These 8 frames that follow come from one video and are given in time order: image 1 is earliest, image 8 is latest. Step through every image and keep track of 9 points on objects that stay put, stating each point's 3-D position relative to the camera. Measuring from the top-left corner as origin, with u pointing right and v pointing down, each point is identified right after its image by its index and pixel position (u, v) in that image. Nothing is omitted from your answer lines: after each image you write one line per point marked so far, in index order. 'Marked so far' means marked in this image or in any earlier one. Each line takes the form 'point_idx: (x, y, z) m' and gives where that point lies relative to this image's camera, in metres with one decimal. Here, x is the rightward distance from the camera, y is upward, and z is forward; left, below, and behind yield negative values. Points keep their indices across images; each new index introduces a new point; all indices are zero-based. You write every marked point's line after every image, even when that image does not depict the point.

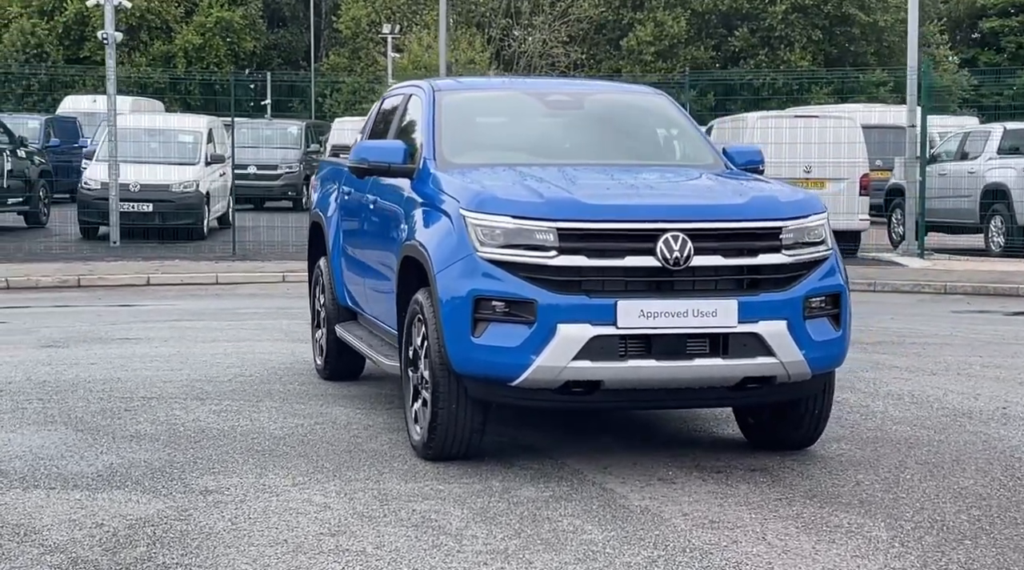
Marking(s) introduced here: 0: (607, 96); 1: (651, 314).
0: (+0.5, +1.1, +9.1) m
1: (+0.6, -0.1, +7.1) m
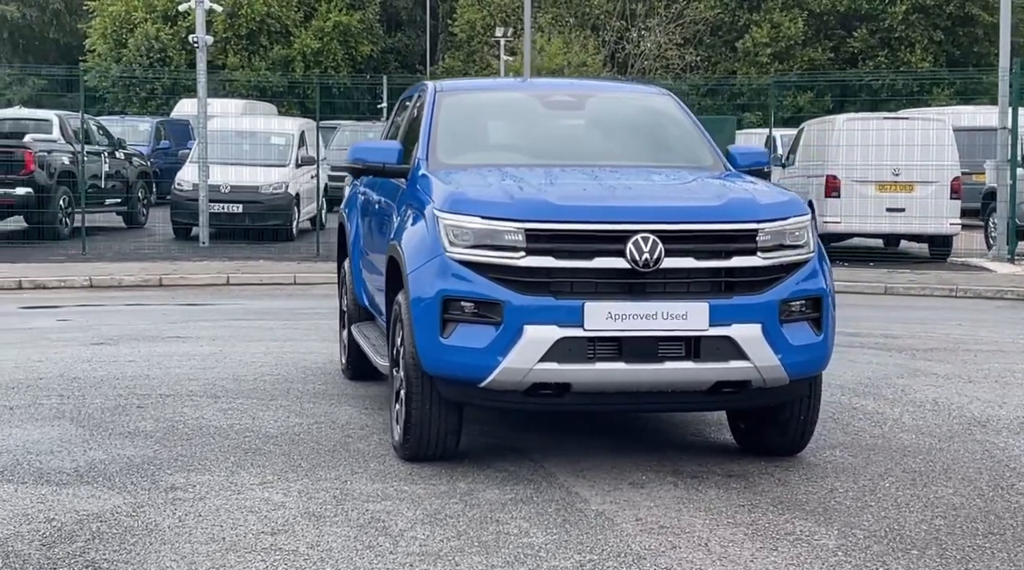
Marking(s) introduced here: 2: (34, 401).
0: (+0.6, +1.1, +9.1) m
1: (+0.5, -0.1, +7.0) m
2: (-2.9, -0.7, +9.7) m
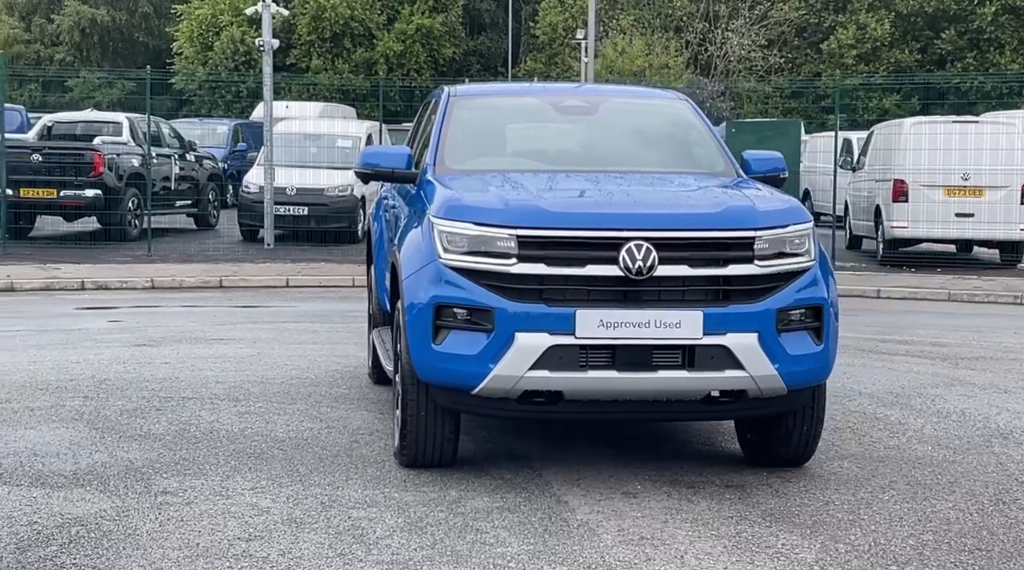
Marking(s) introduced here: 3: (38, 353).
0: (+0.6, +1.0, +9.0) m
1: (+0.4, -0.2, +7.0) m
2: (-2.8, -0.7, +9.8) m
3: (-3.8, -0.6, +12.8) m
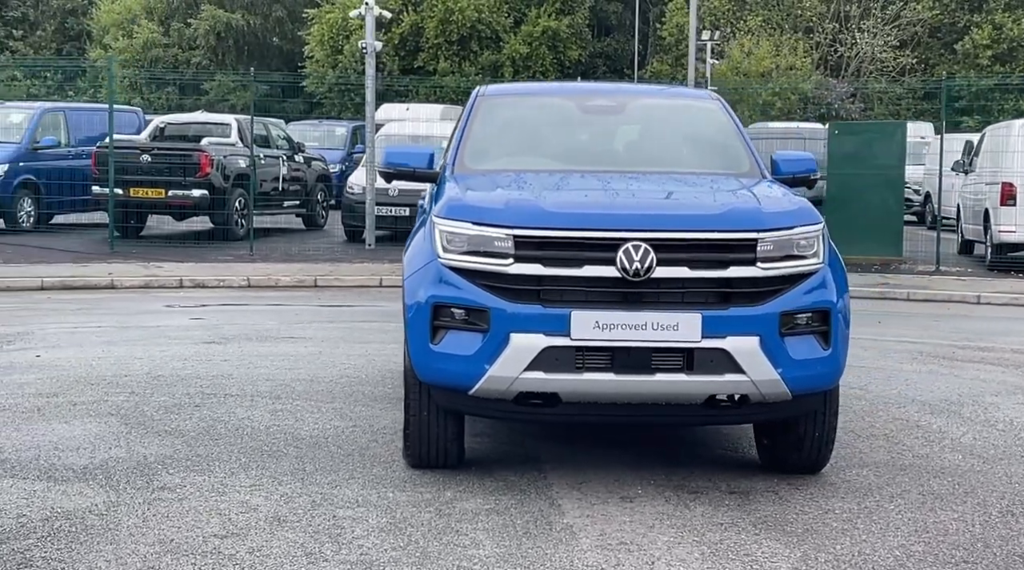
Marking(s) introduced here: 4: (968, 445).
0: (+0.8, +1.0, +8.9) m
1: (+0.4, -0.2, +6.9) m
2: (-2.6, -0.7, +10.0) m
3: (-3.3, -0.5, +13.1) m
4: (+2.5, -0.9, +8.6) m
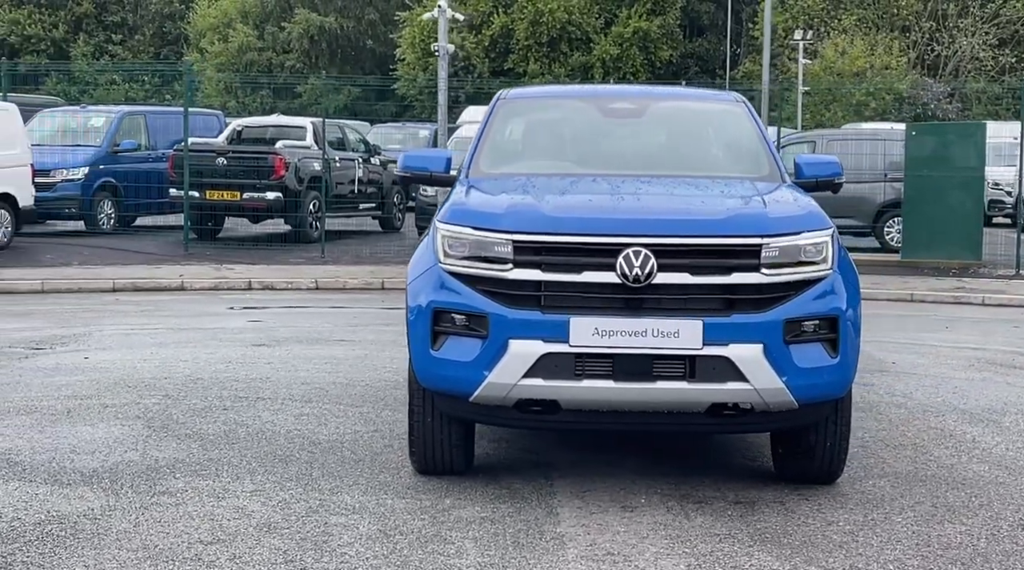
0: (+0.9, +1.0, +8.7) m
1: (+0.4, -0.2, +6.8) m
2: (-2.4, -0.7, +10.1) m
3: (-2.9, -0.6, +13.2) m
4: (+2.6, -0.9, +8.4) m
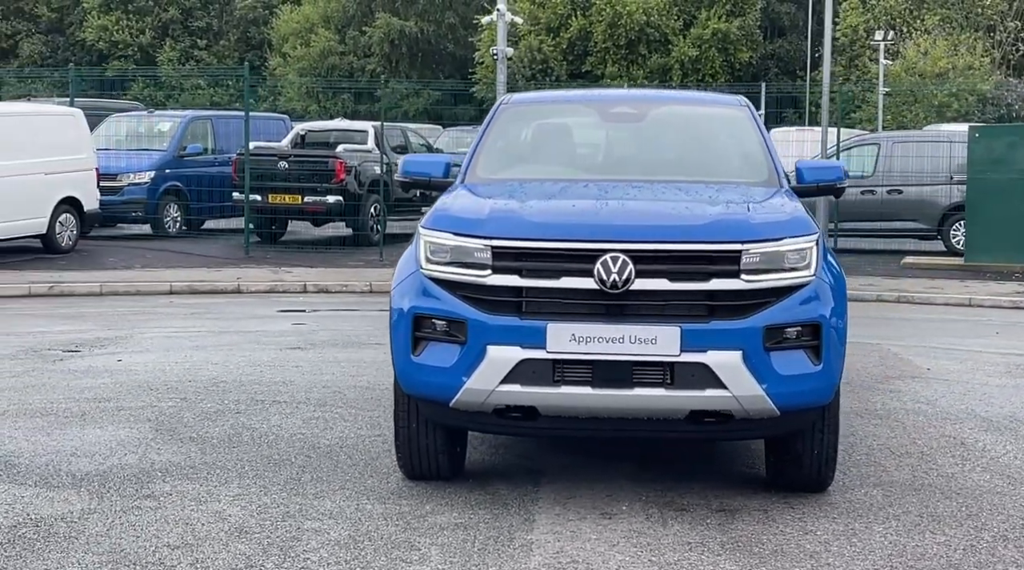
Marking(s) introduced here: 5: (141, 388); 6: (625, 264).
0: (+0.9, +1.0, +8.7) m
1: (+0.3, -0.2, +6.7) m
2: (-2.3, -0.8, +10.2) m
3: (-2.7, -0.6, +13.3) m
4: (+2.6, -0.9, +8.2) m
5: (-2.5, -0.7, +10.9) m
6: (+0.5, +0.1, +6.7) m
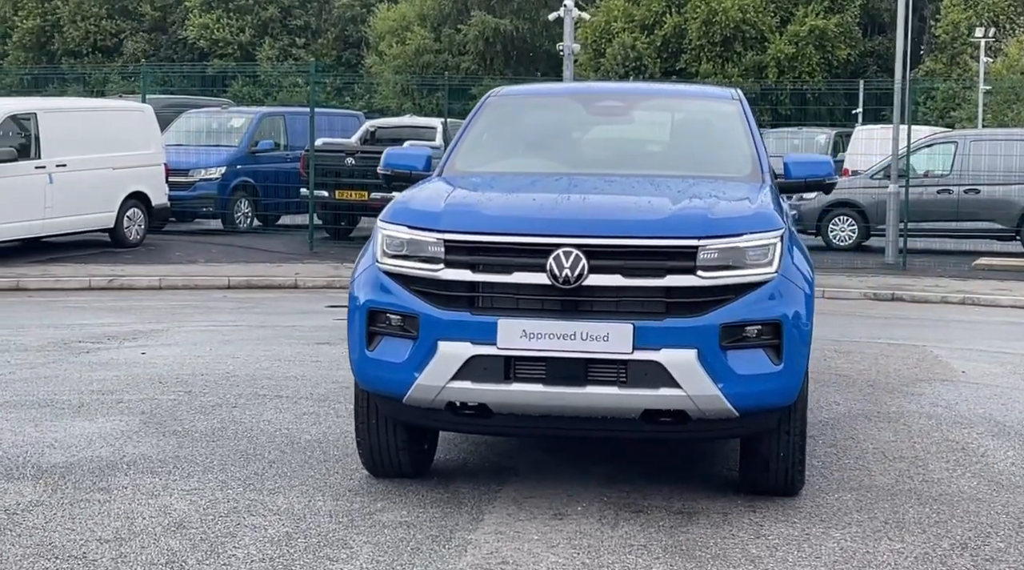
0: (+0.9, +1.0, +8.5) m
1: (+0.1, -0.2, +6.6) m
2: (-2.3, -0.7, +10.2) m
3: (-2.5, -0.5, +13.4) m
4: (+2.4, -0.9, +7.9) m
5: (-2.5, -0.7, +10.9) m
6: (+0.3, +0.1, +6.6) m
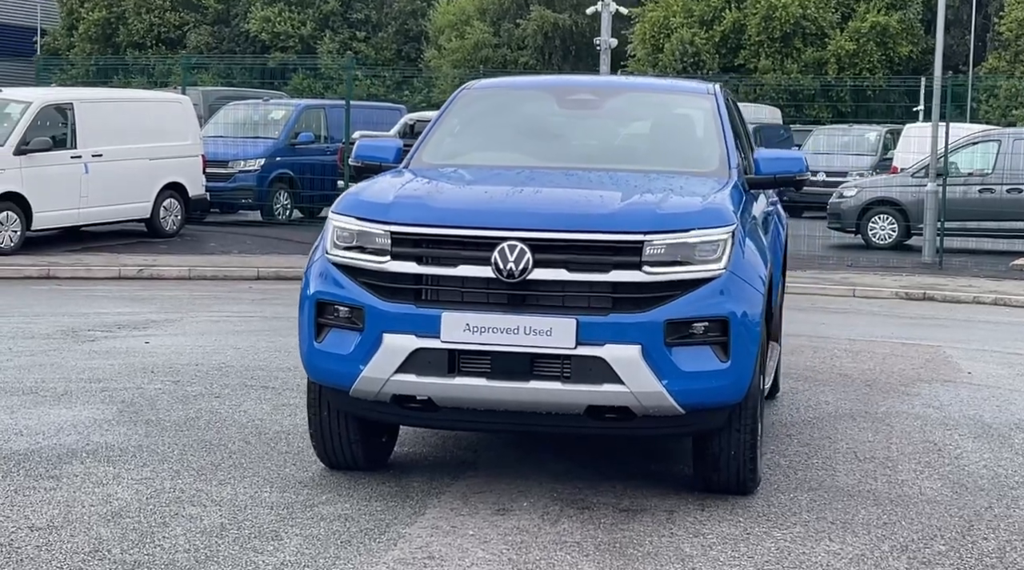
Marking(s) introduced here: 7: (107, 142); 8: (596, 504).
0: (+0.7, +1.0, +8.4) m
1: (-0.1, -0.2, +6.5) m
2: (-2.4, -0.6, +10.2) m
3: (-2.4, -0.5, +13.4) m
4: (+2.2, -0.9, +7.8) m
5: (-2.5, -0.6, +11.0) m
6: (0.0, +0.1, +6.5) m
7: (-5.1, +1.8, +19.8) m
8: (+0.4, -0.9, +6.8) m
